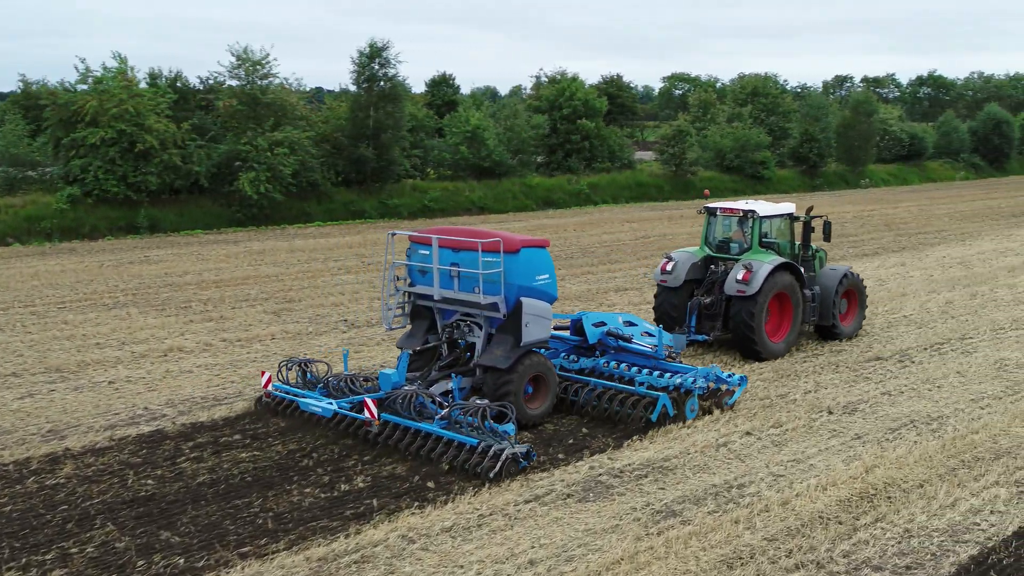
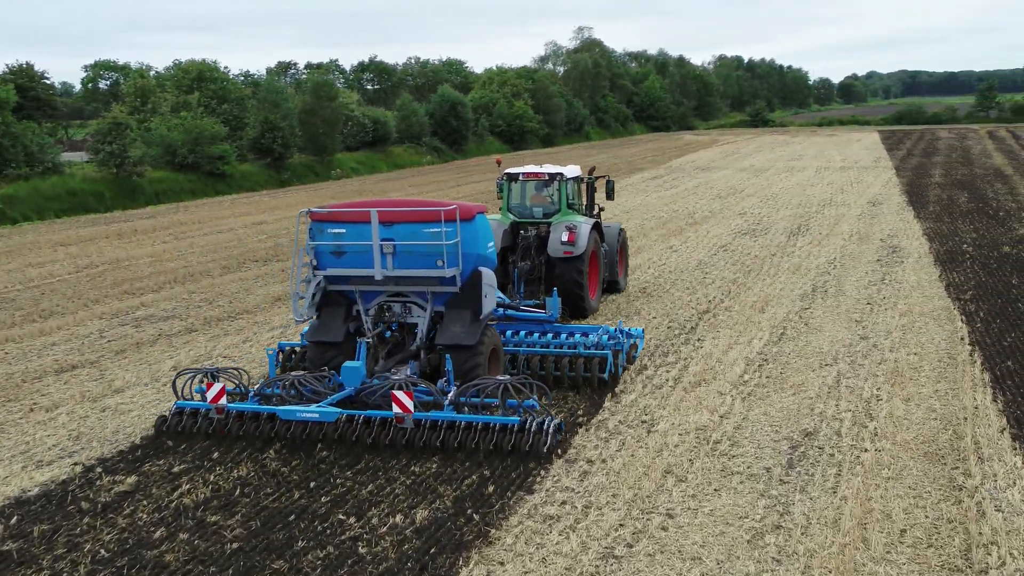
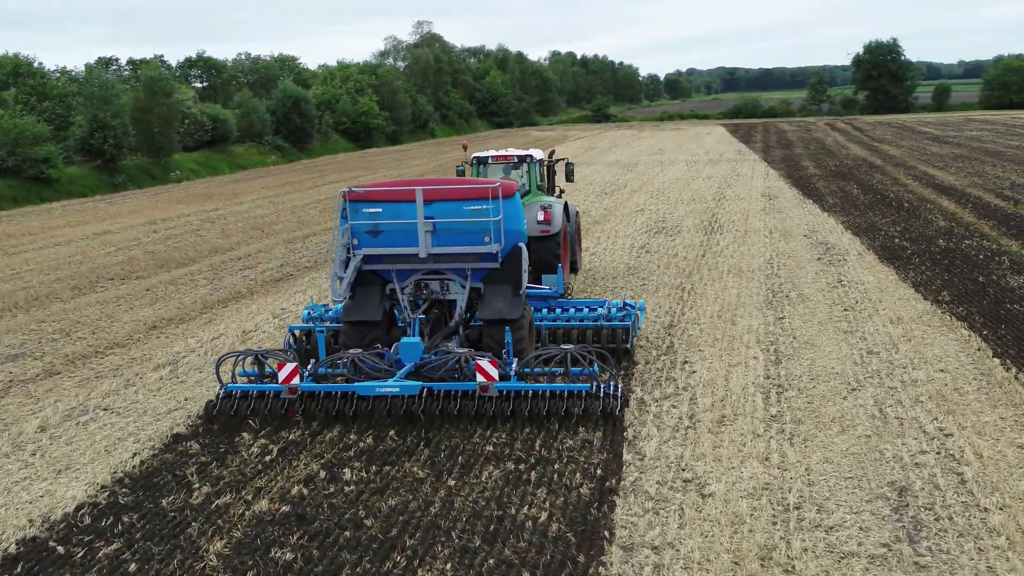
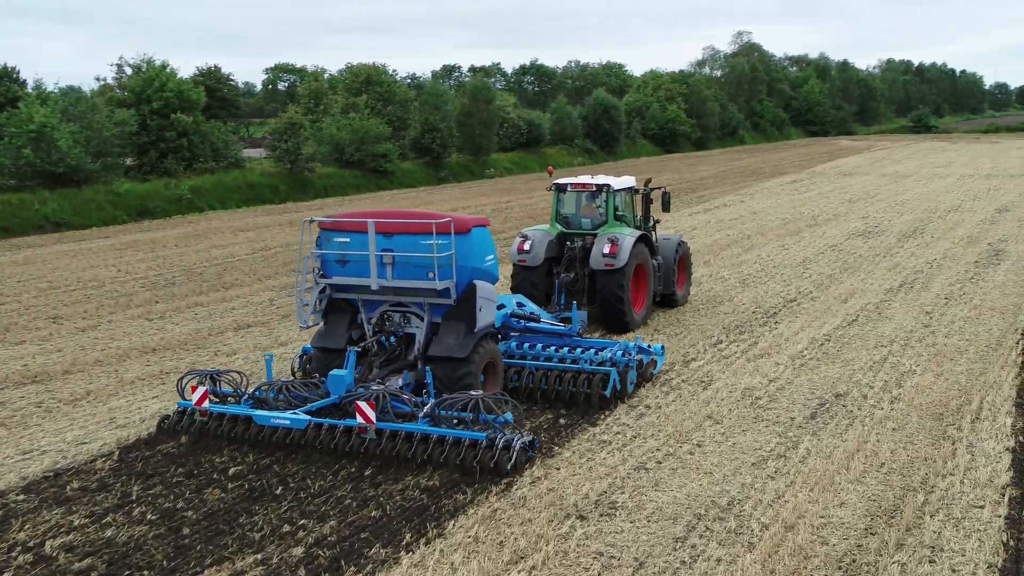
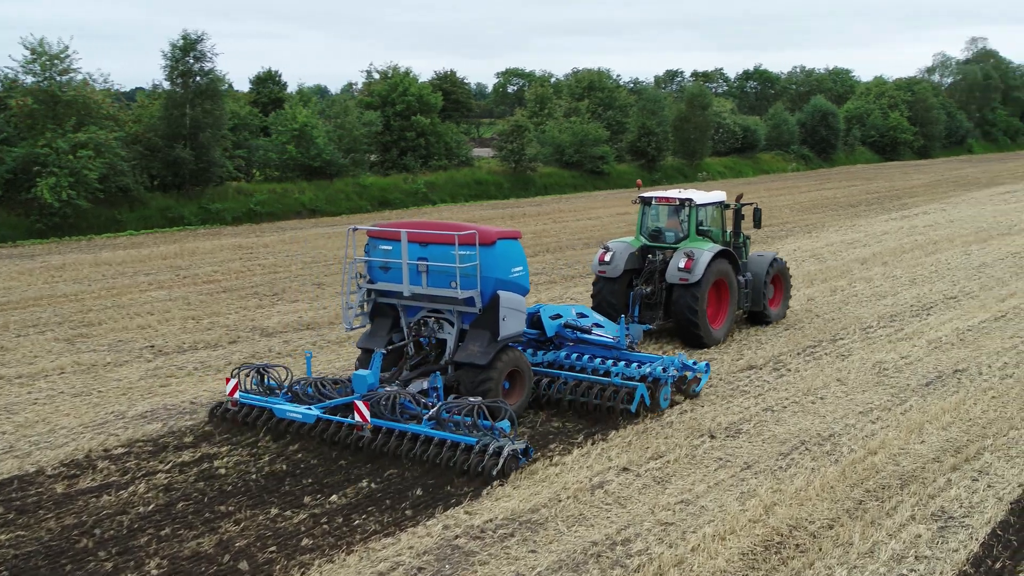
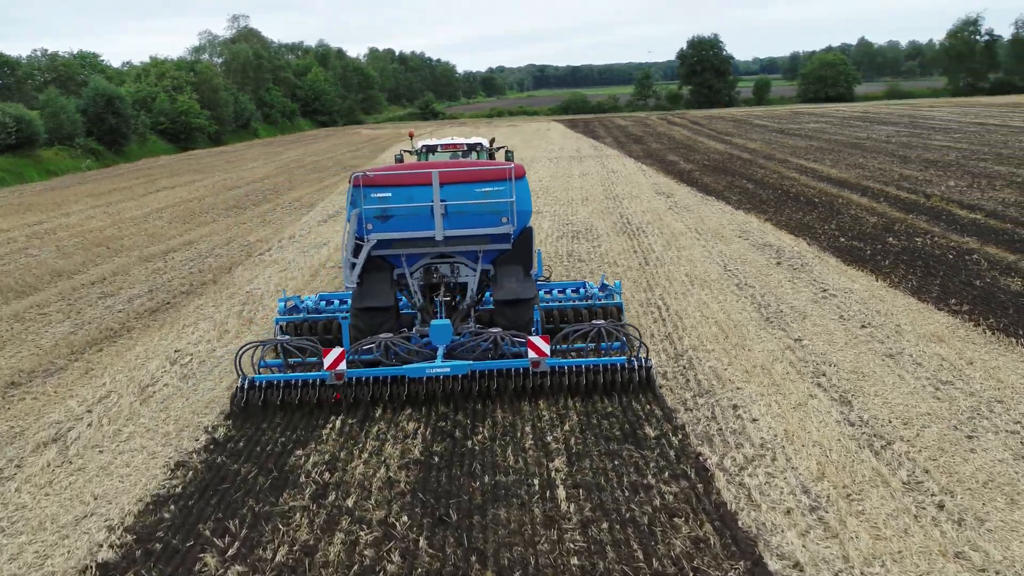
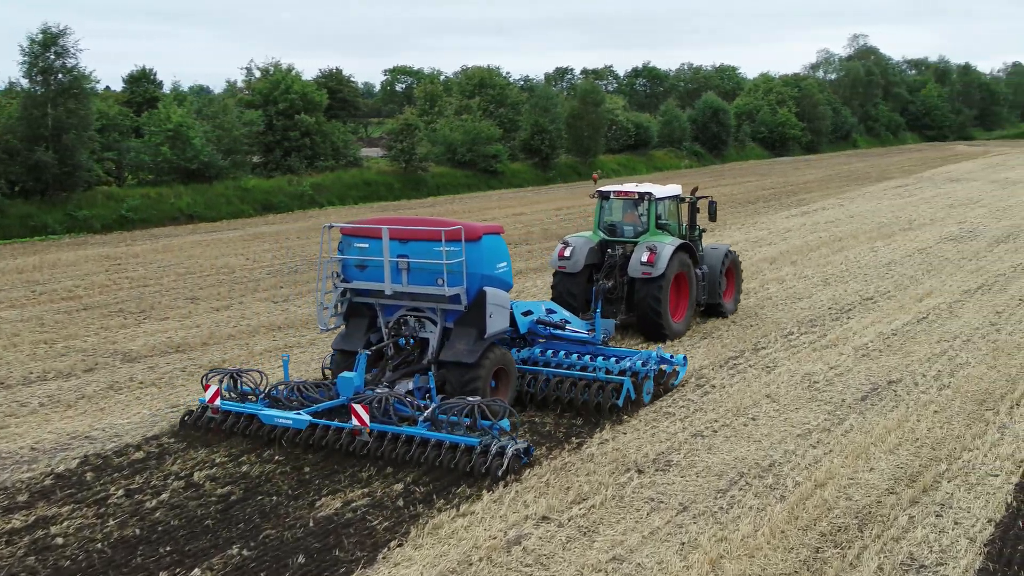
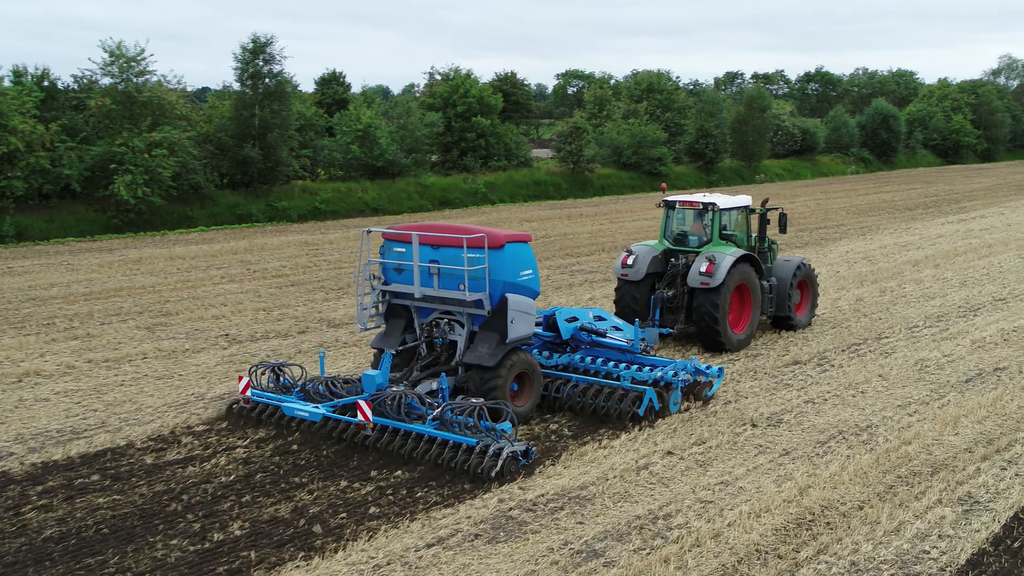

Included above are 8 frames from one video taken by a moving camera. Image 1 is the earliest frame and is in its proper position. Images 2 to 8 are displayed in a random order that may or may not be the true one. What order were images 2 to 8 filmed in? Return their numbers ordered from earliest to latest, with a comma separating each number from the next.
8, 5, 7, 4, 2, 3, 6
